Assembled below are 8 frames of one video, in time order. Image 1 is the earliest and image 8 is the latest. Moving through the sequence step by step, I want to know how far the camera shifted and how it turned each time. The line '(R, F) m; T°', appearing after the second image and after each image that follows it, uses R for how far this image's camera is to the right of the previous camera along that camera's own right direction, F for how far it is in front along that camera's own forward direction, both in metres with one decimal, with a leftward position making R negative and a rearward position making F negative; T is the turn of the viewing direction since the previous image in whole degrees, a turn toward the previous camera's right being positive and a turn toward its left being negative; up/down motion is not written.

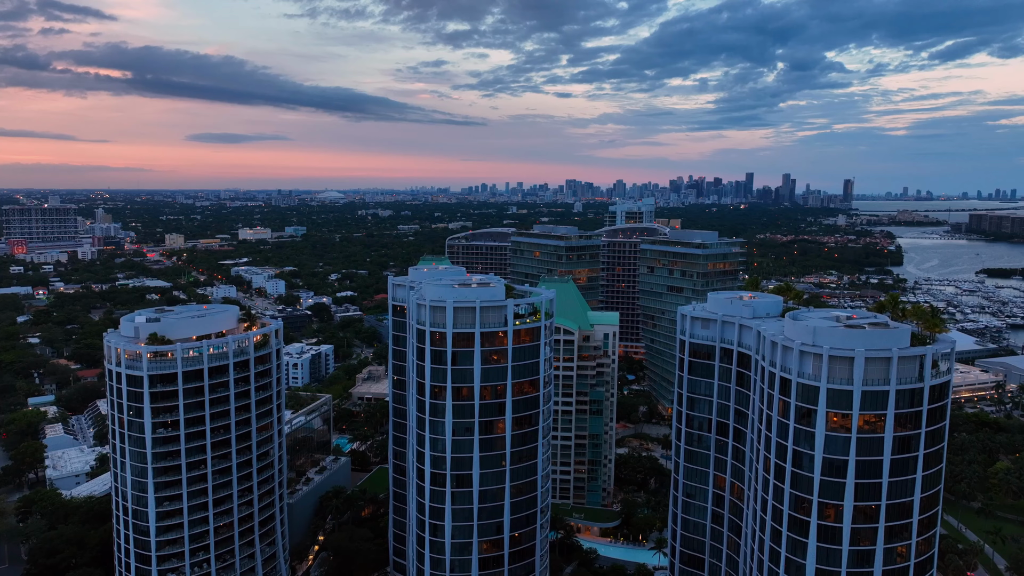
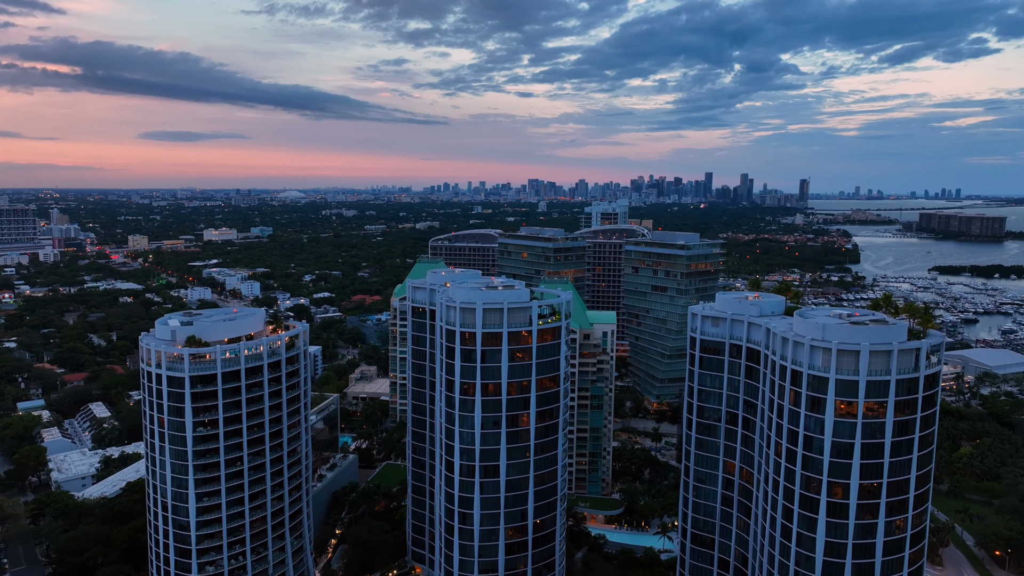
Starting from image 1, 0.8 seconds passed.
(-3.2, -2.4) m; +3°
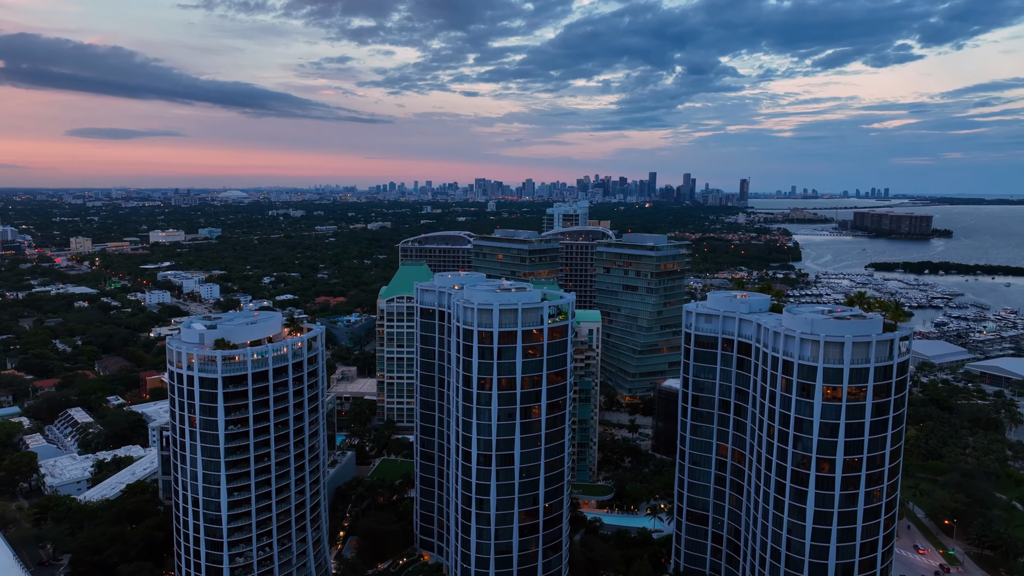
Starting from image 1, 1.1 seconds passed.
(-3.7, -3.0) m; +4°
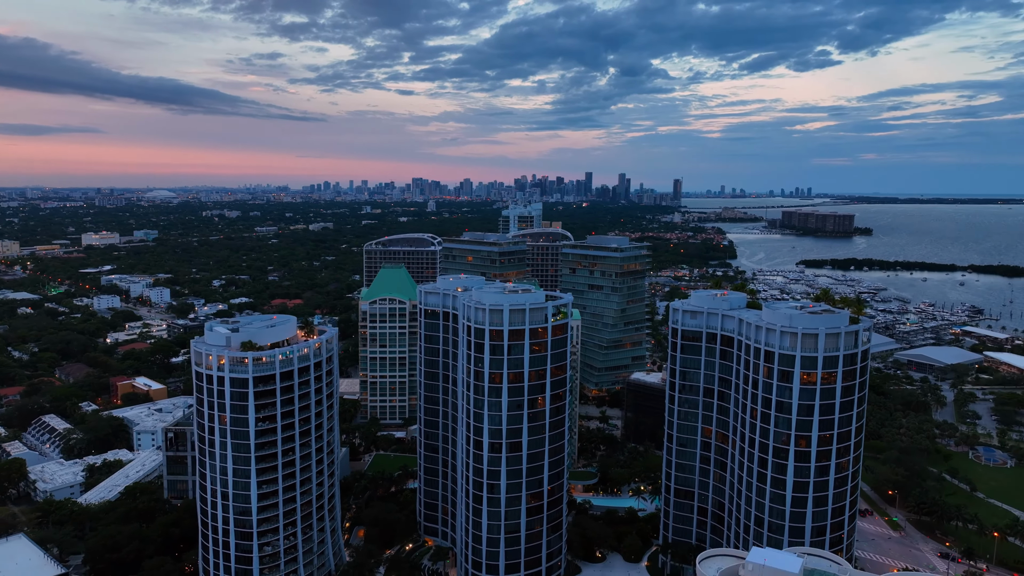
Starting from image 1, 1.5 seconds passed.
(-4.3, -3.7) m; +5°
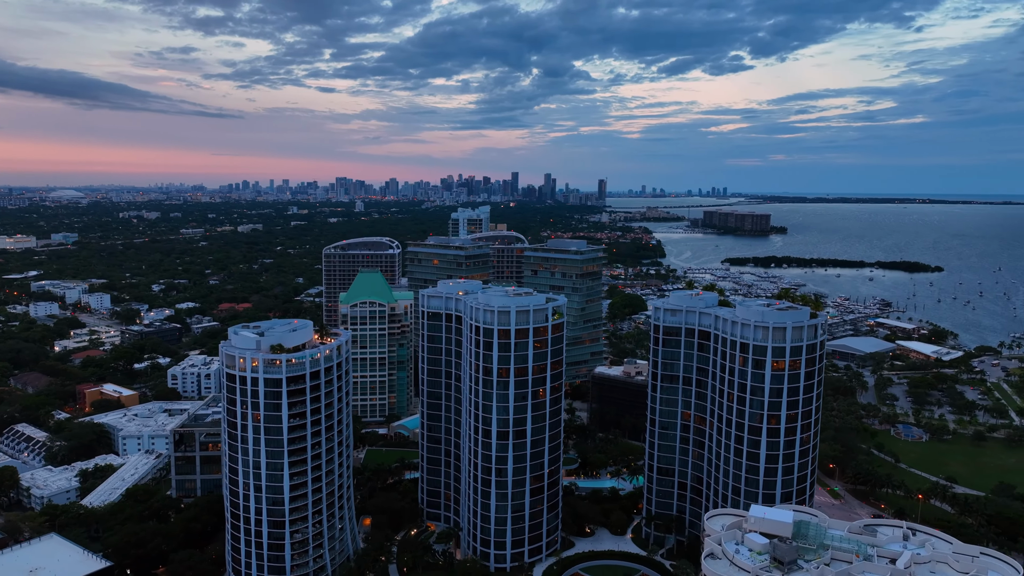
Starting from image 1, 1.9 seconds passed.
(-5.4, -4.7) m; +6°
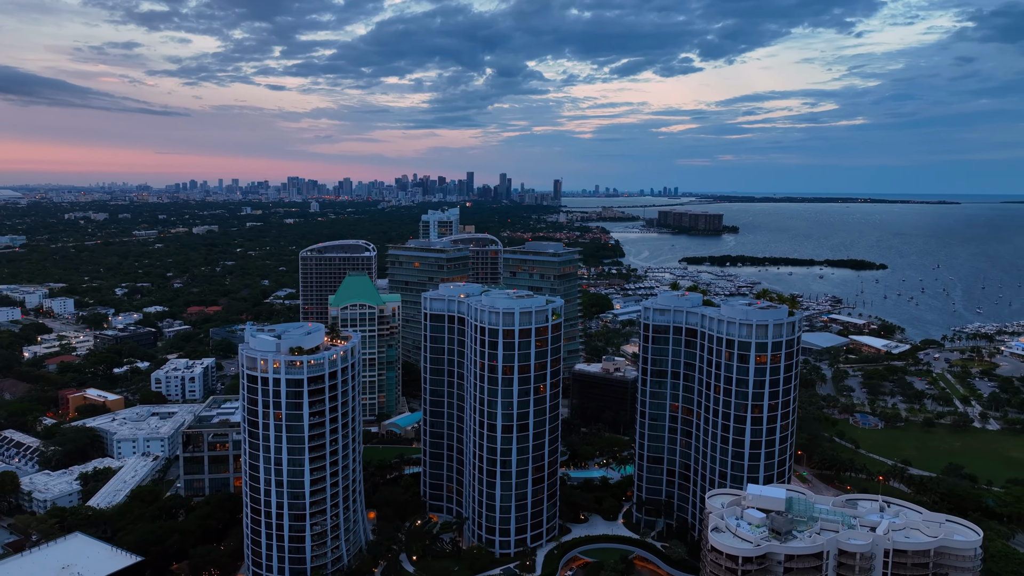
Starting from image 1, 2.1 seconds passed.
(-3.6, -3.2) m; +4°
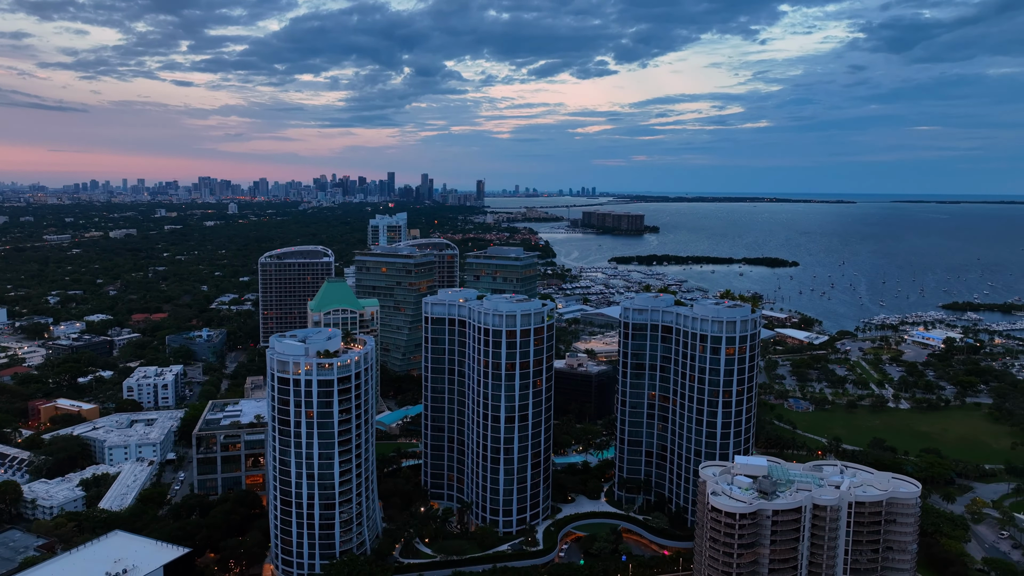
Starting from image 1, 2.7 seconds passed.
(-6.5, -5.6) m; +6°
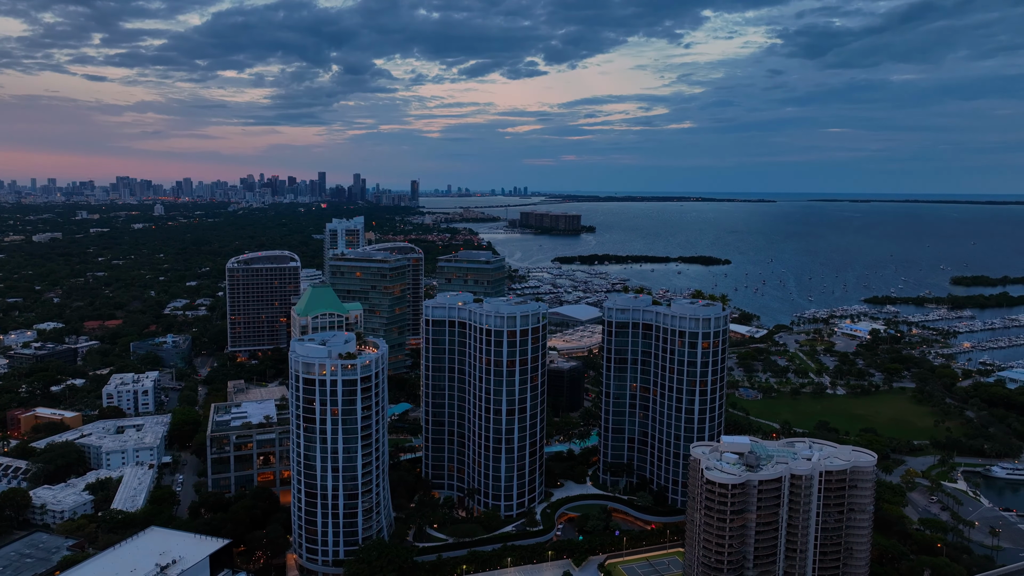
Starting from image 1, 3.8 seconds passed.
(-6.0, -5.2) m; +5°
